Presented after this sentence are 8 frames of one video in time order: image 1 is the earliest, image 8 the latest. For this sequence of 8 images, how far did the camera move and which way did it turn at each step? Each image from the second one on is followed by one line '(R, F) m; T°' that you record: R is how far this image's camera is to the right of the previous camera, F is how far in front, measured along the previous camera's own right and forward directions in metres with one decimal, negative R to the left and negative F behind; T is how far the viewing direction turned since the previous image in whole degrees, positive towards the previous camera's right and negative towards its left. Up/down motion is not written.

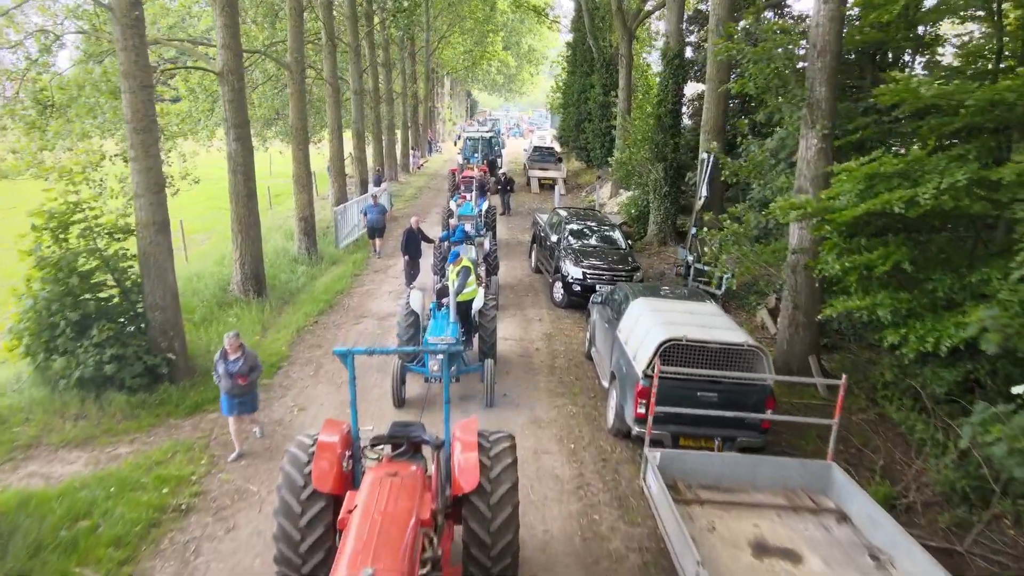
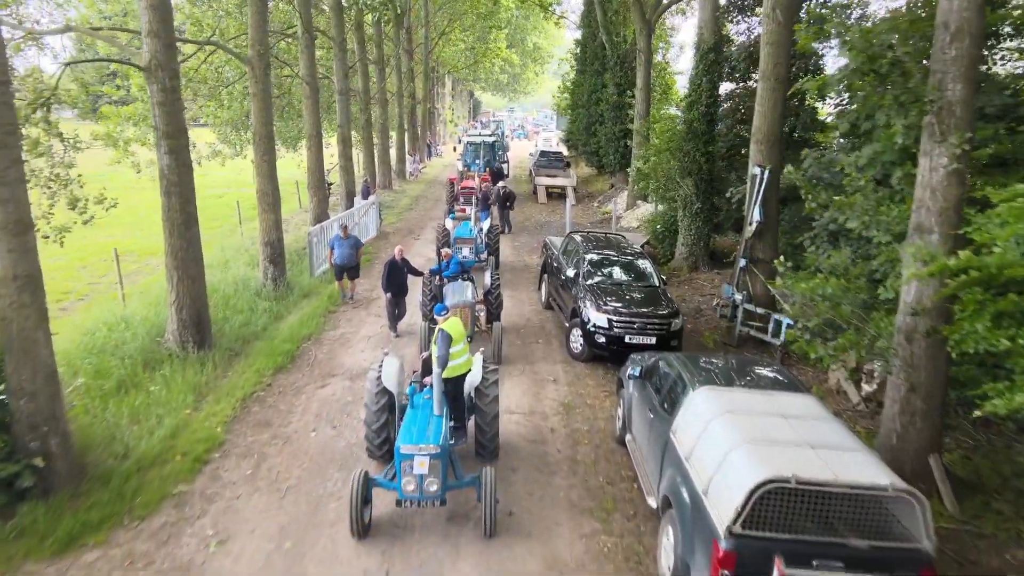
(0.0, +2.4) m; 0°
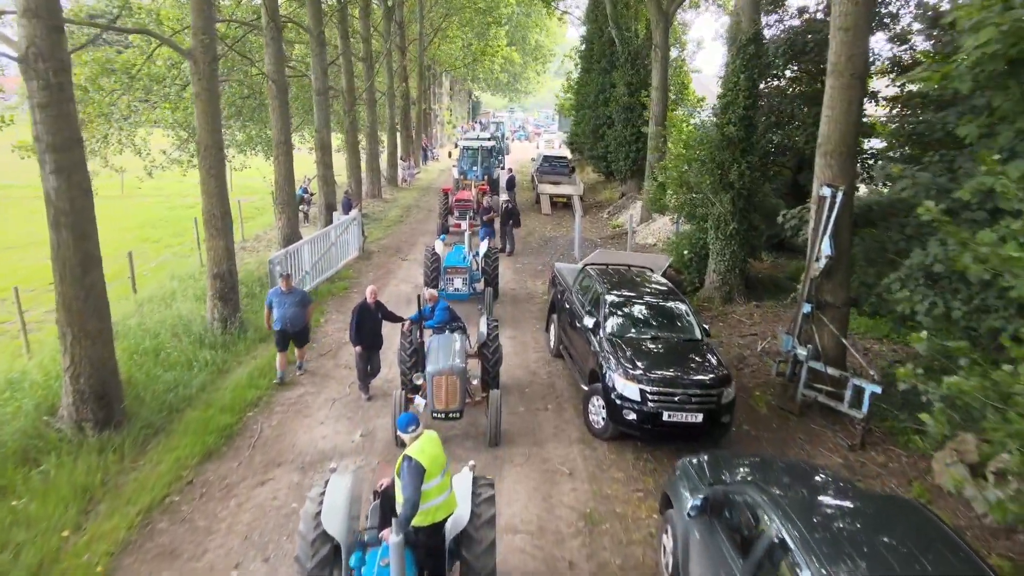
(0.0, +2.2) m; 0°
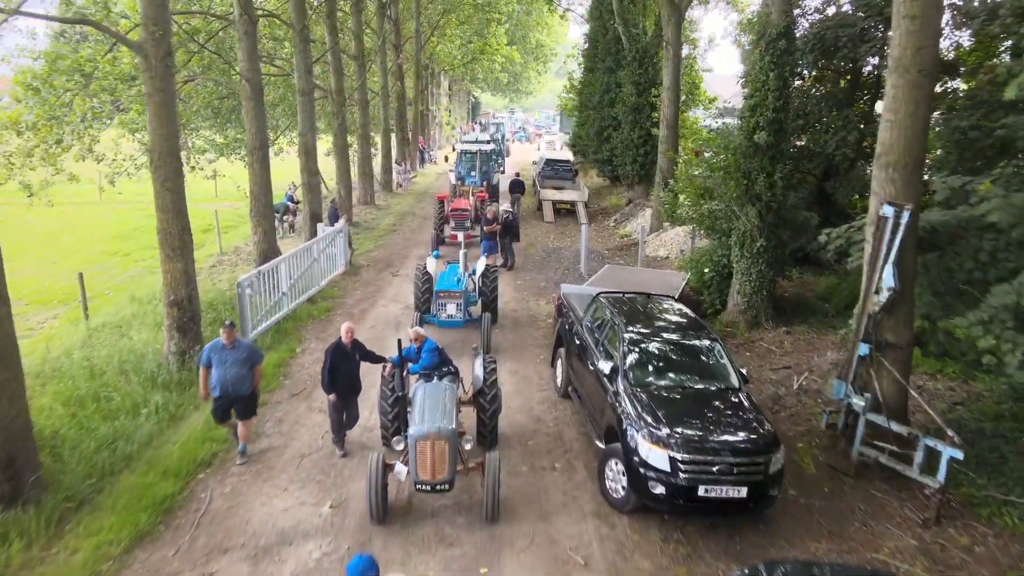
(0.0, +1.3) m; 0°
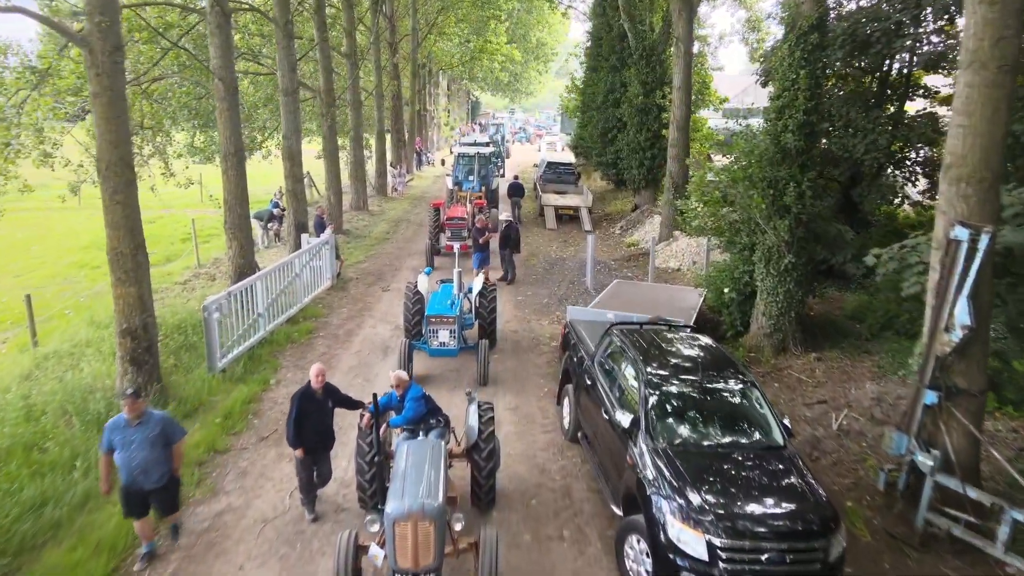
(0.0, +1.1) m; 0°
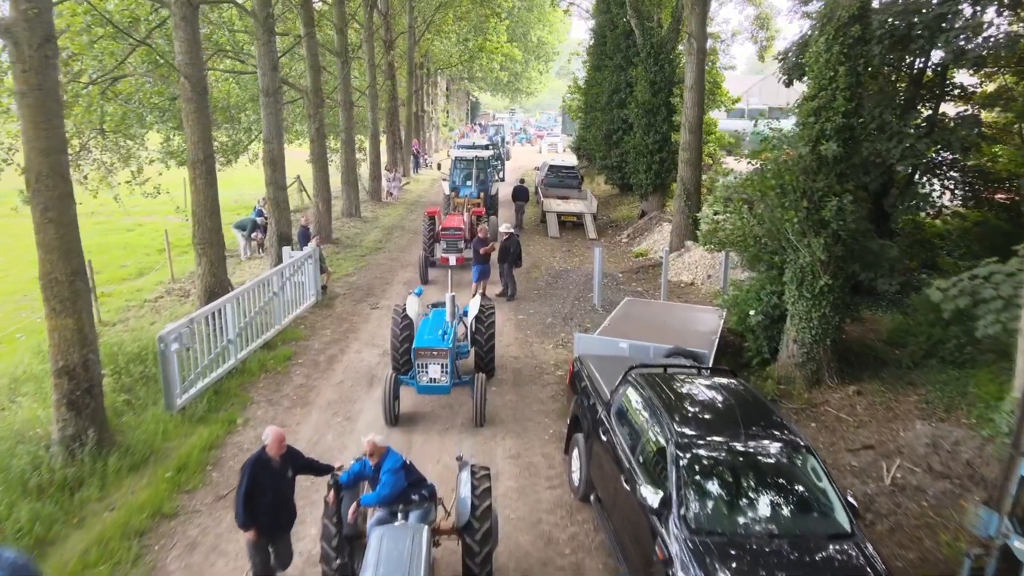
(0.0, +1.1) m; 0°
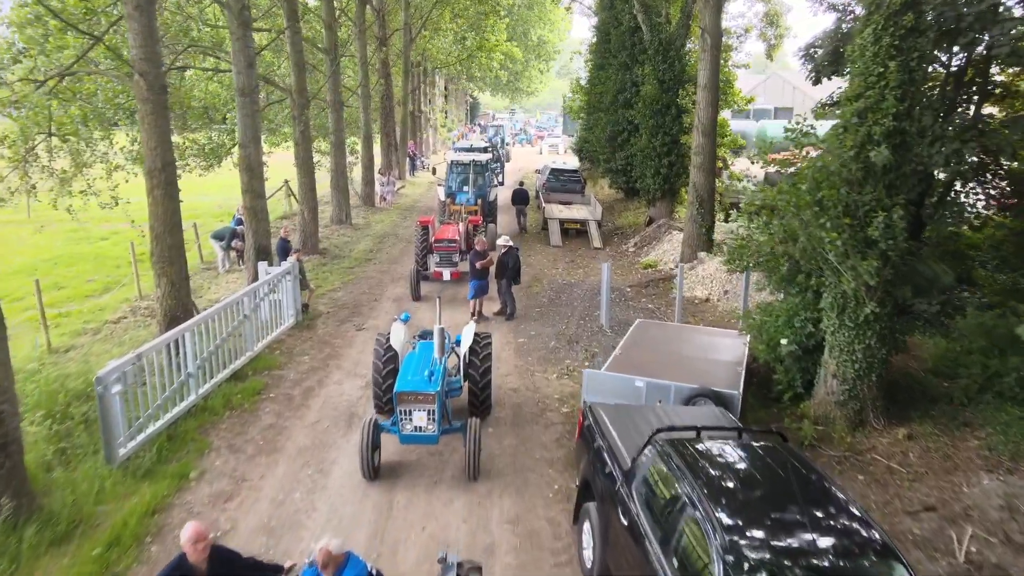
(0.0, +1.1) m; 0°
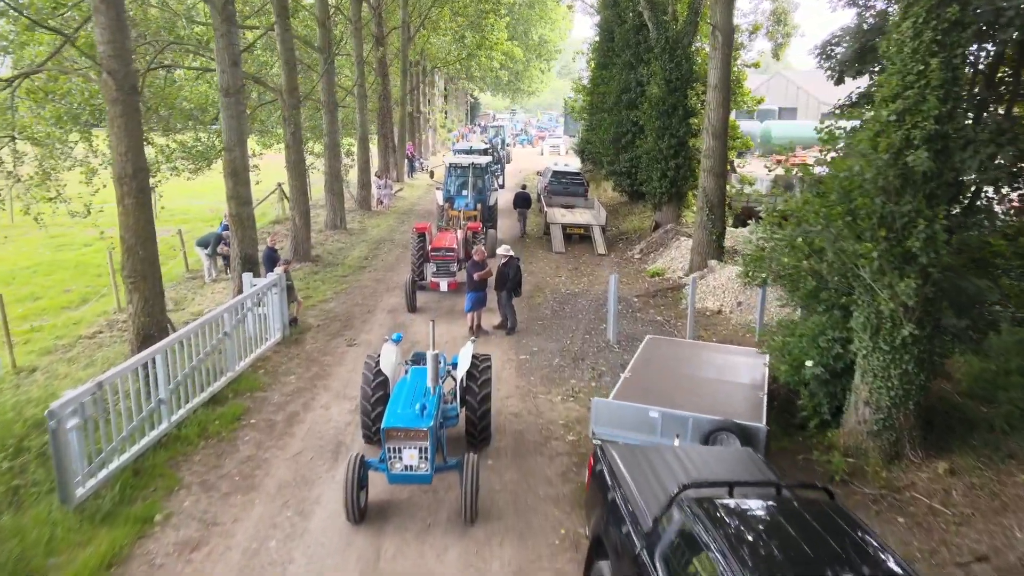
(0.0, +0.7) m; 0°
